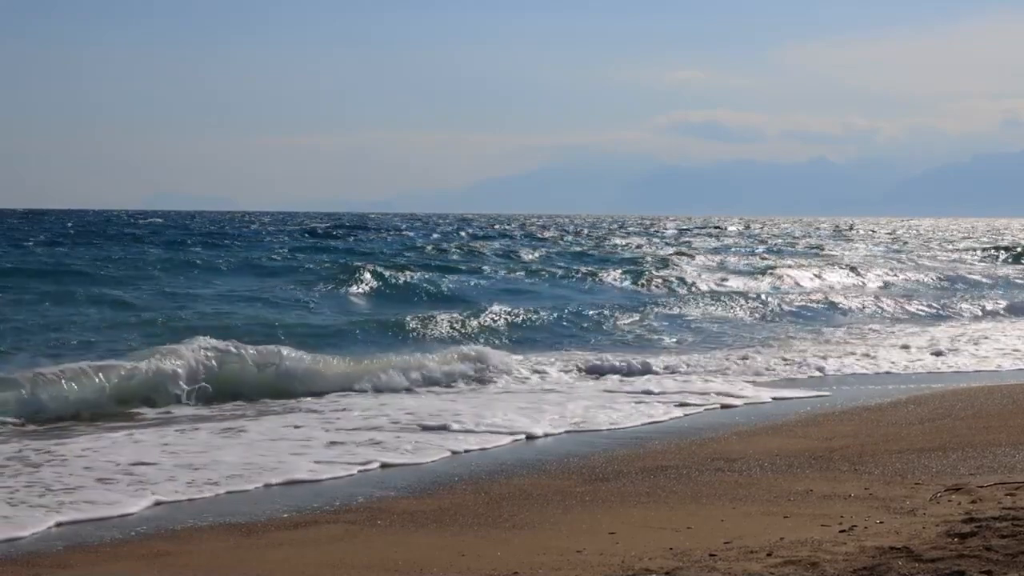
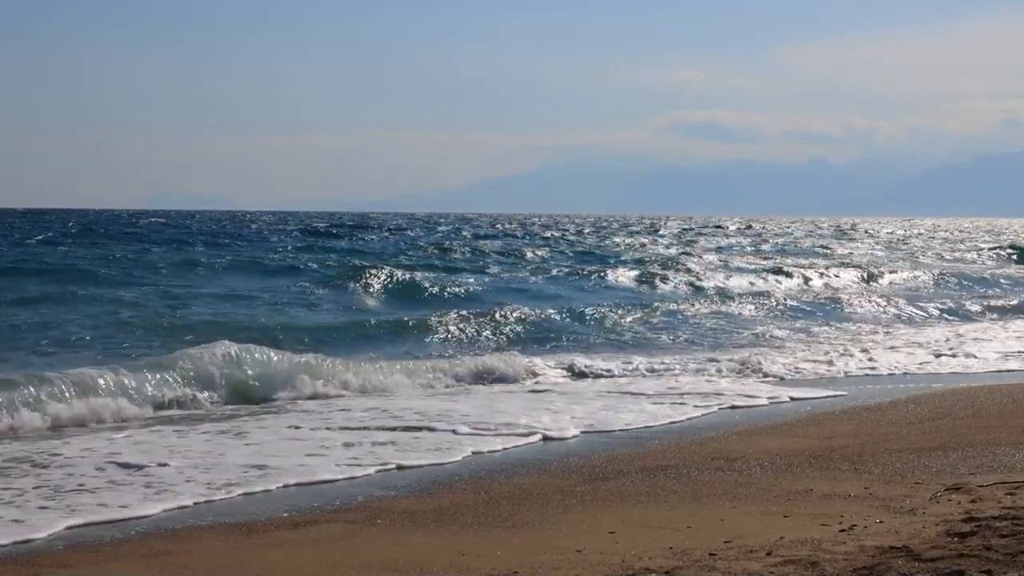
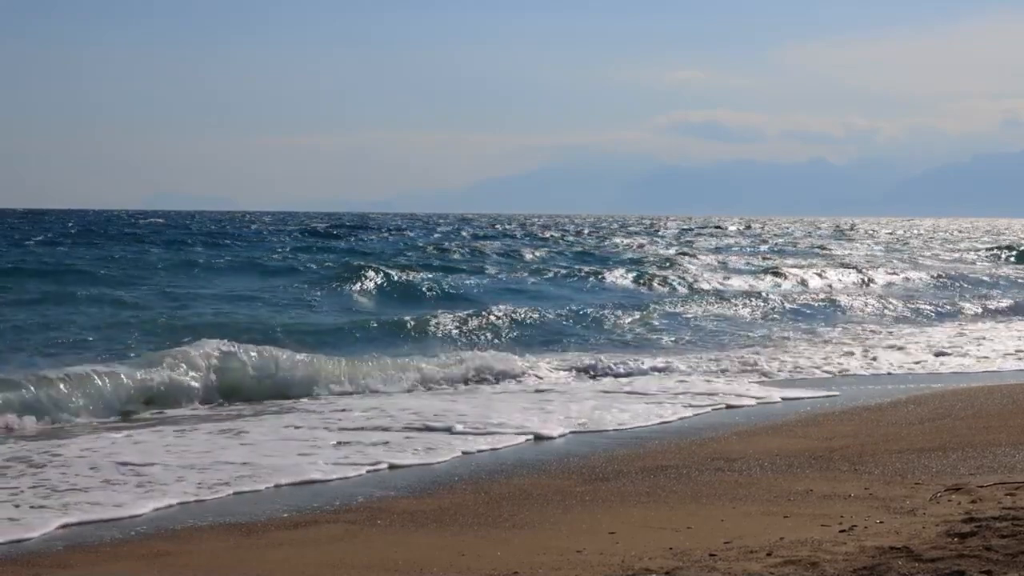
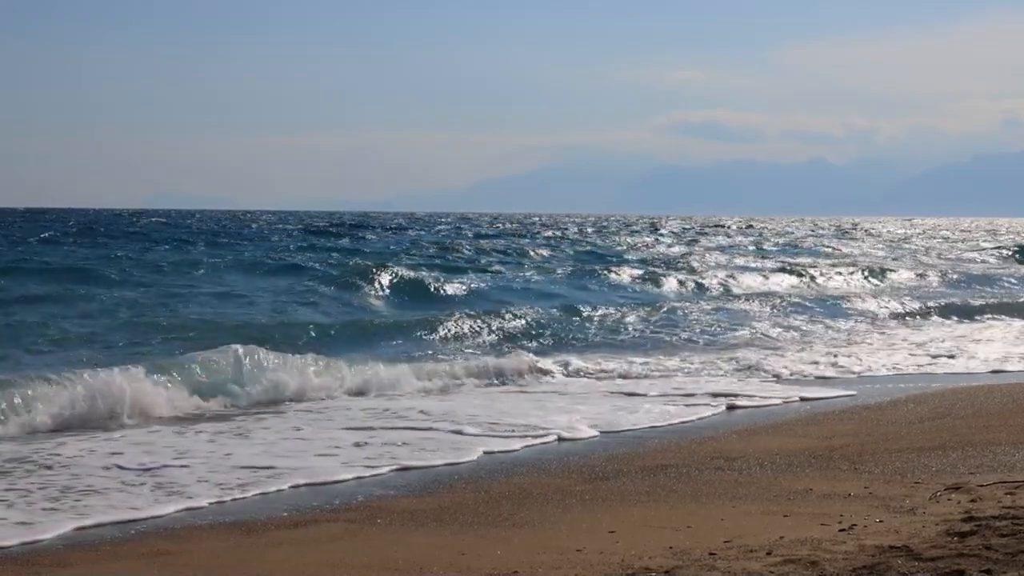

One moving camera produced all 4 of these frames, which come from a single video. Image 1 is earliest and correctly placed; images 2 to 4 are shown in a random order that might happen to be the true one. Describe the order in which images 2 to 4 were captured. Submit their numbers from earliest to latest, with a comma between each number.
3, 2, 4
